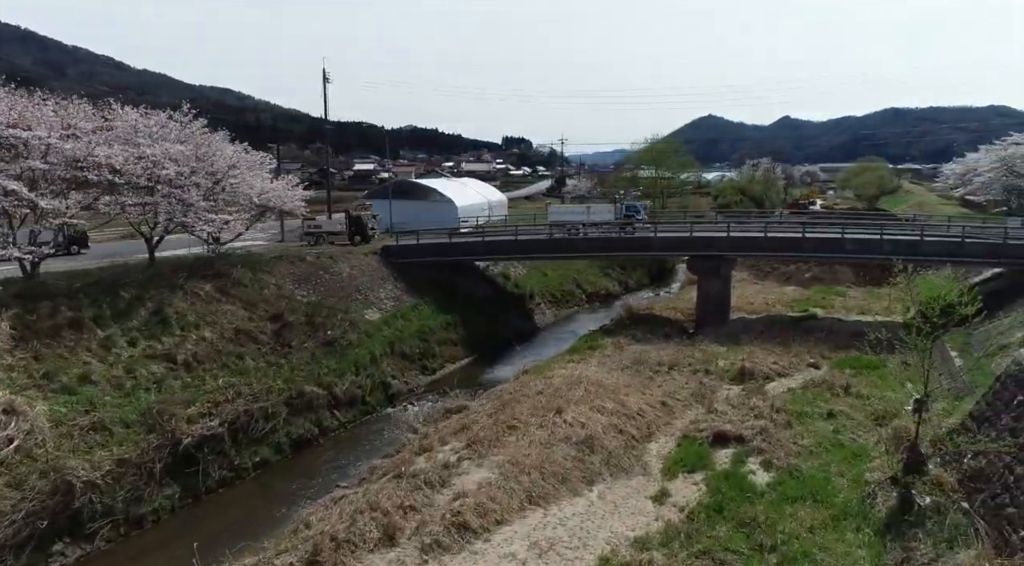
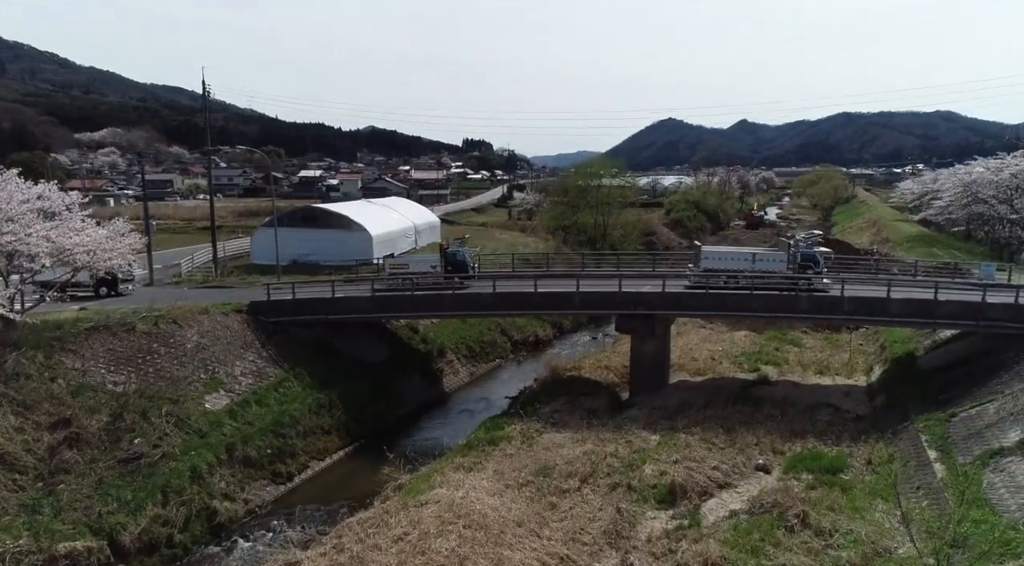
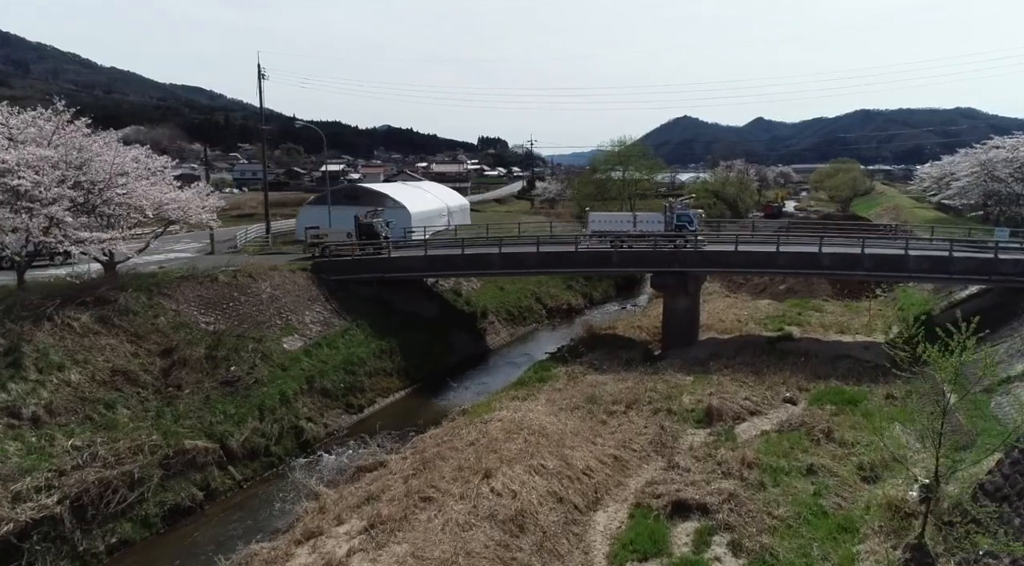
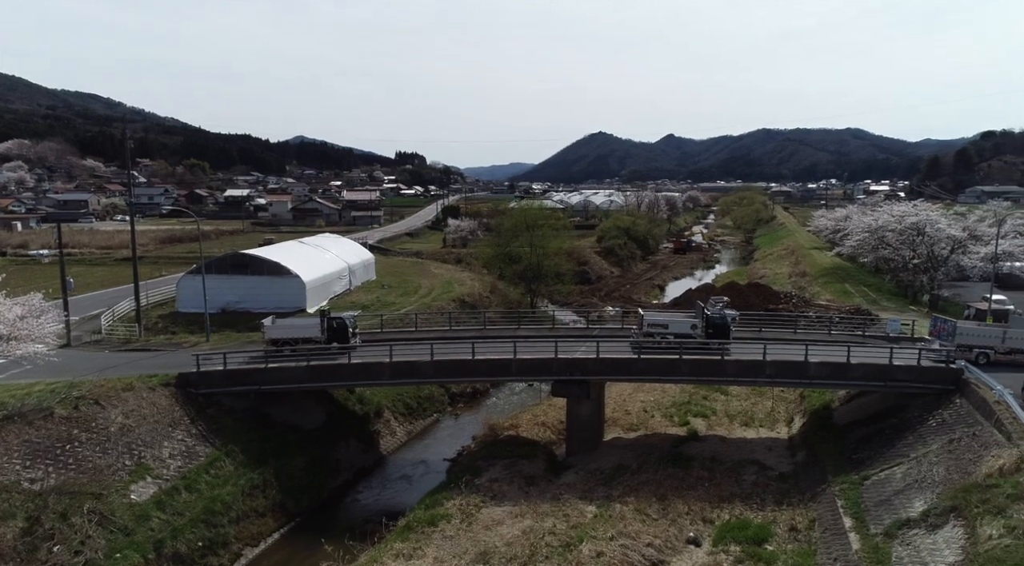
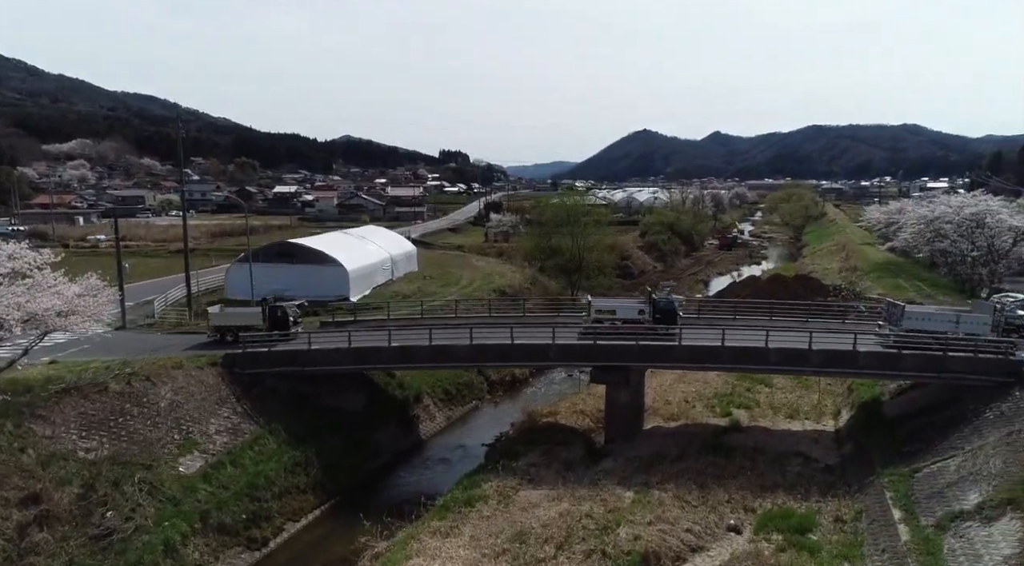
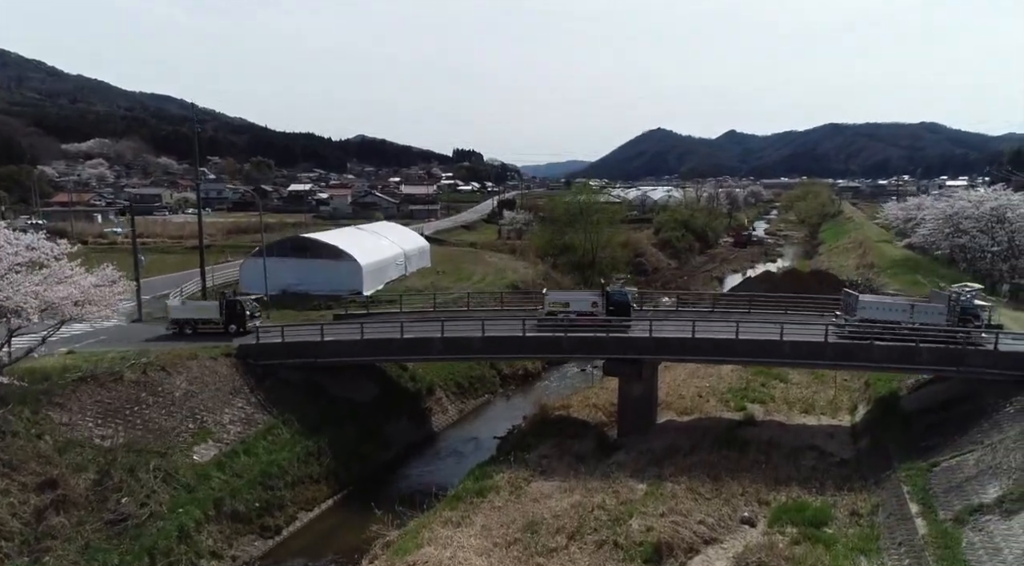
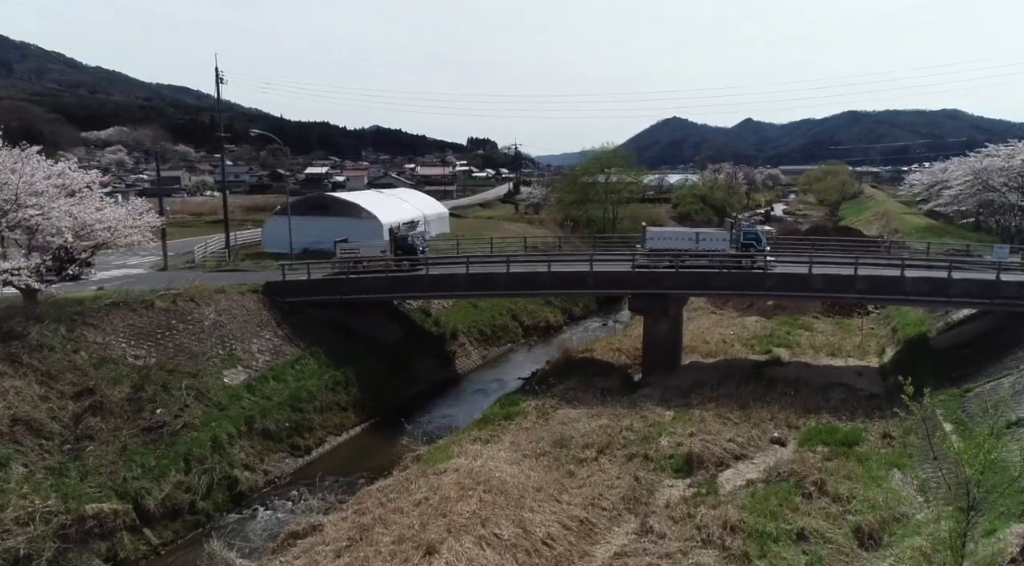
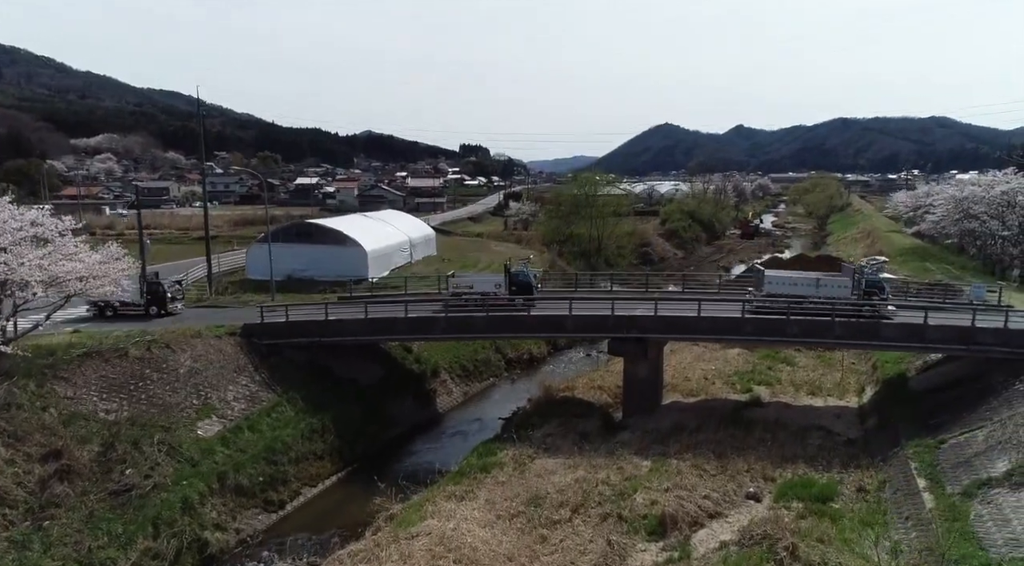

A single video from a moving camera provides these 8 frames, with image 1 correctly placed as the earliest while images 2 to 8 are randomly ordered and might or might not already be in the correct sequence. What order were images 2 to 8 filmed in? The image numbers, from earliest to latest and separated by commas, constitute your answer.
3, 7, 2, 8, 6, 5, 4
